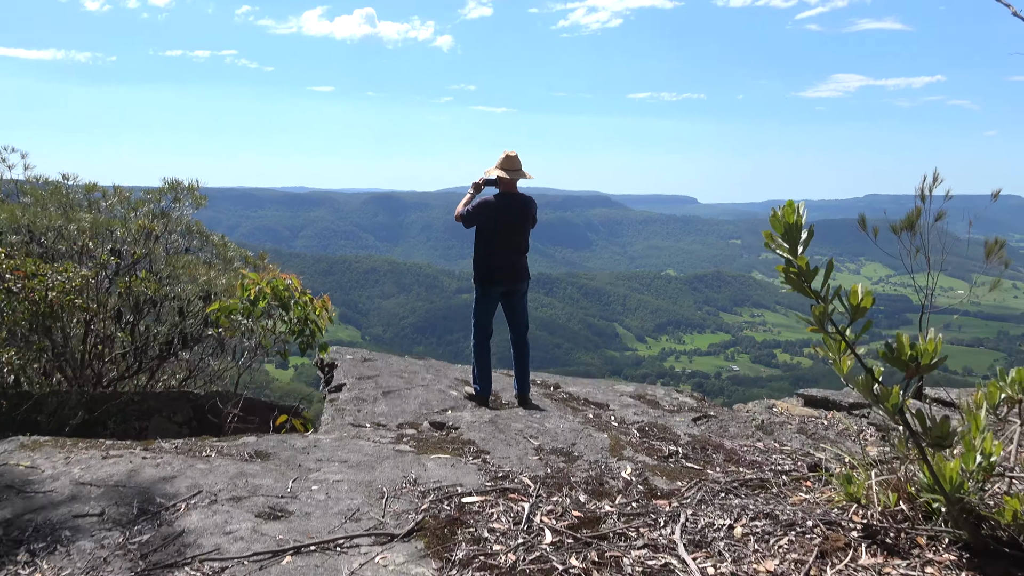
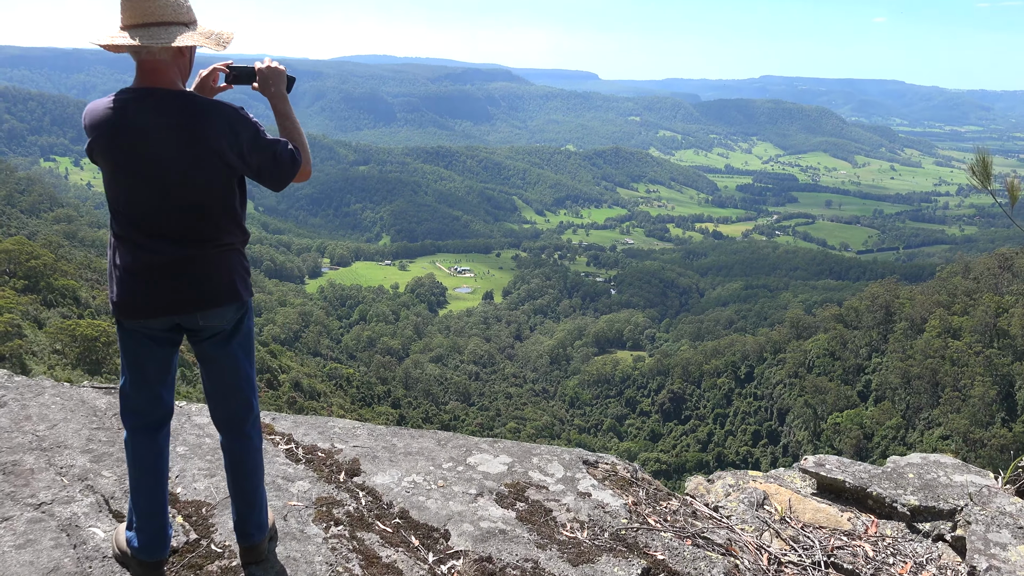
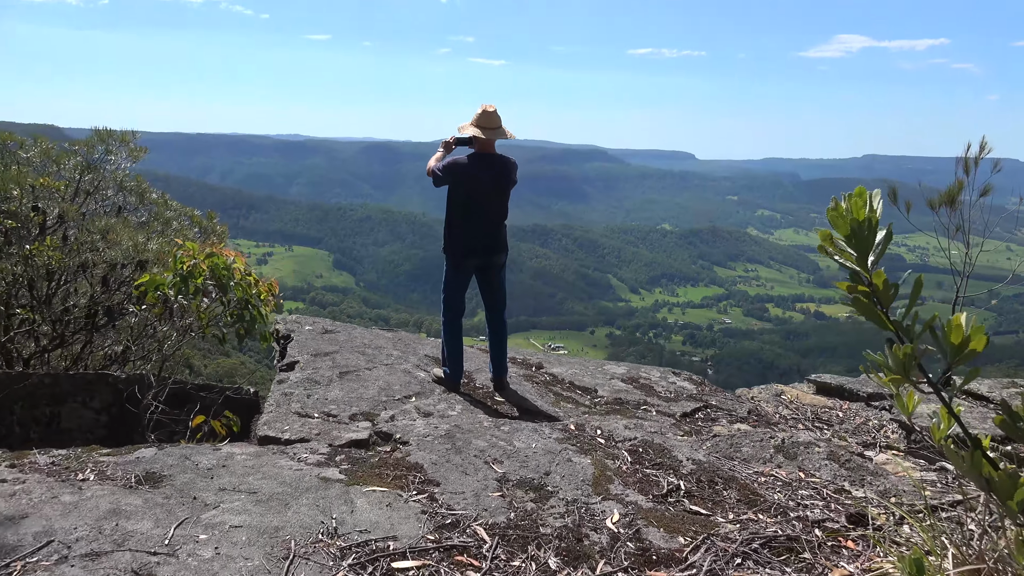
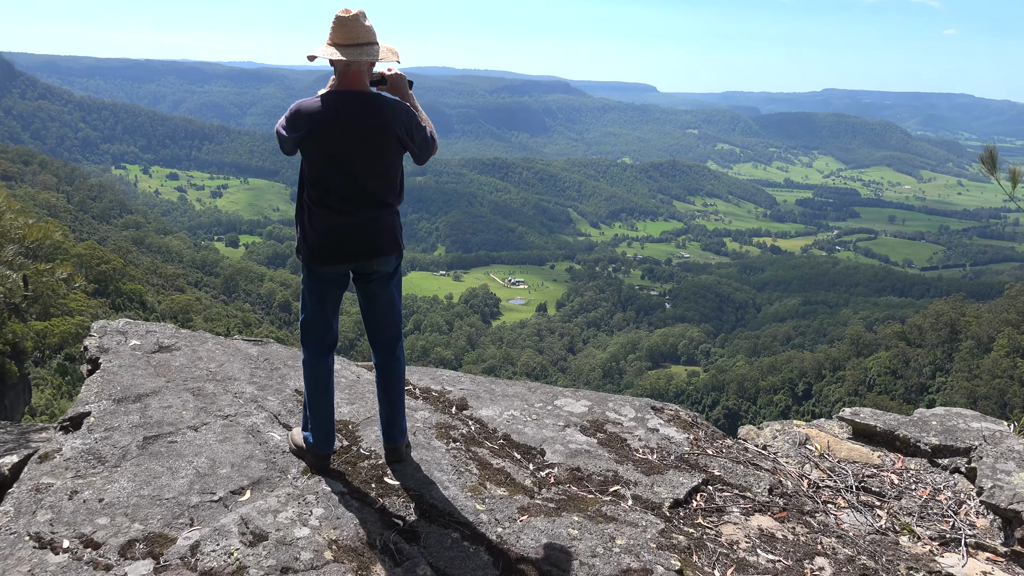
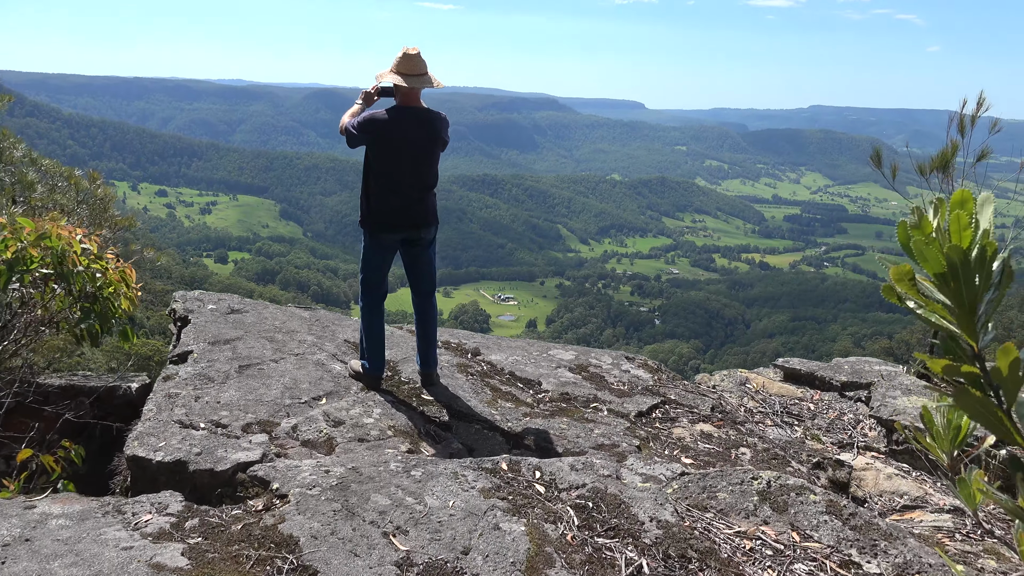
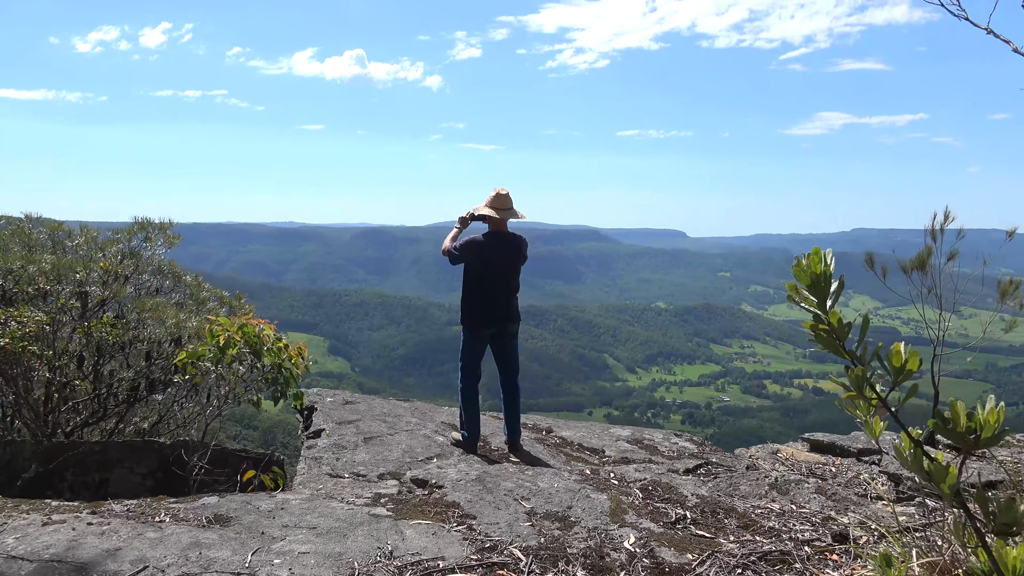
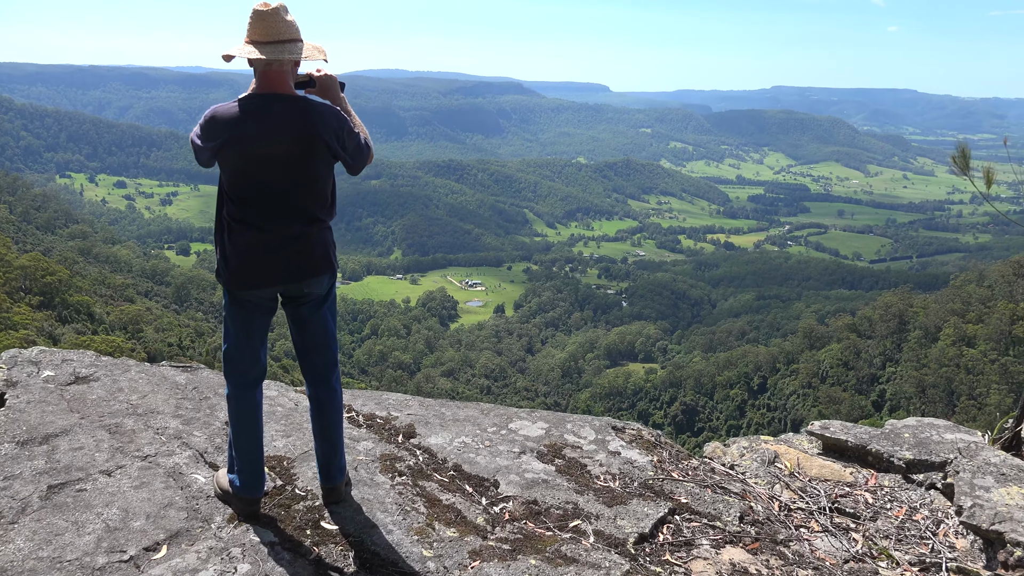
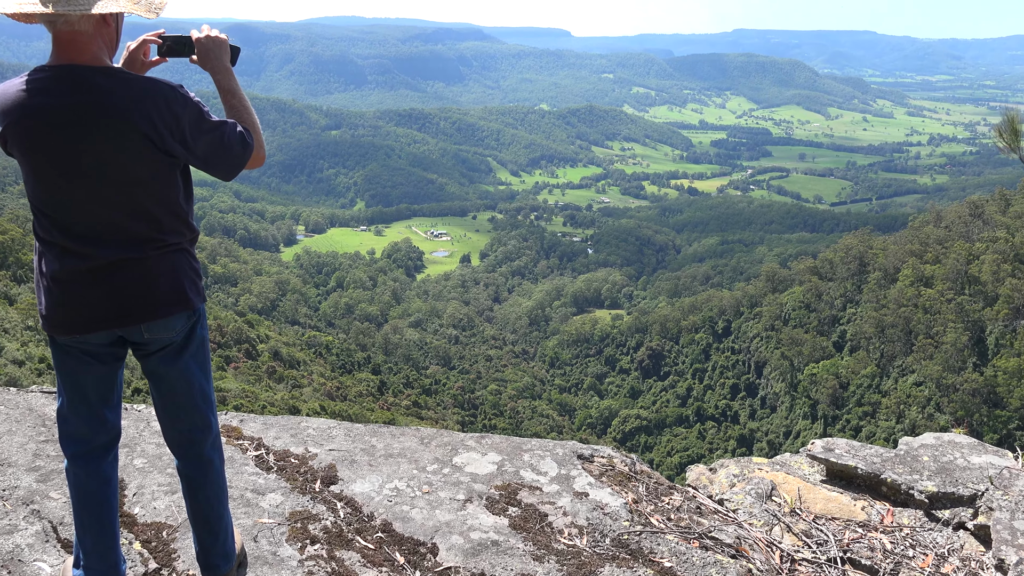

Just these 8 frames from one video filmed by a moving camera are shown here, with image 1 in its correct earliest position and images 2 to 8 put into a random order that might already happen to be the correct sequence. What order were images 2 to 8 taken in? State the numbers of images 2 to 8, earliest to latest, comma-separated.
6, 3, 5, 4, 7, 2, 8
